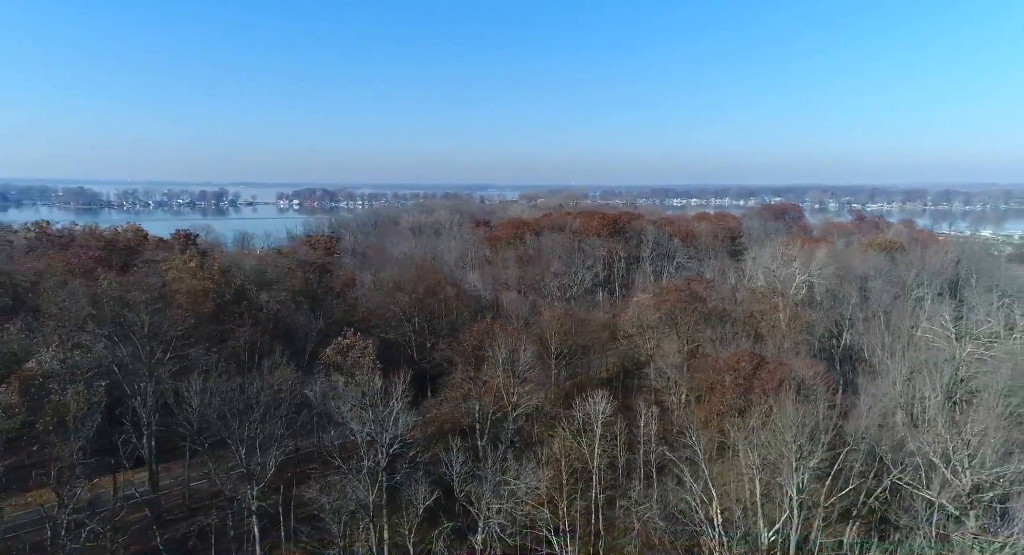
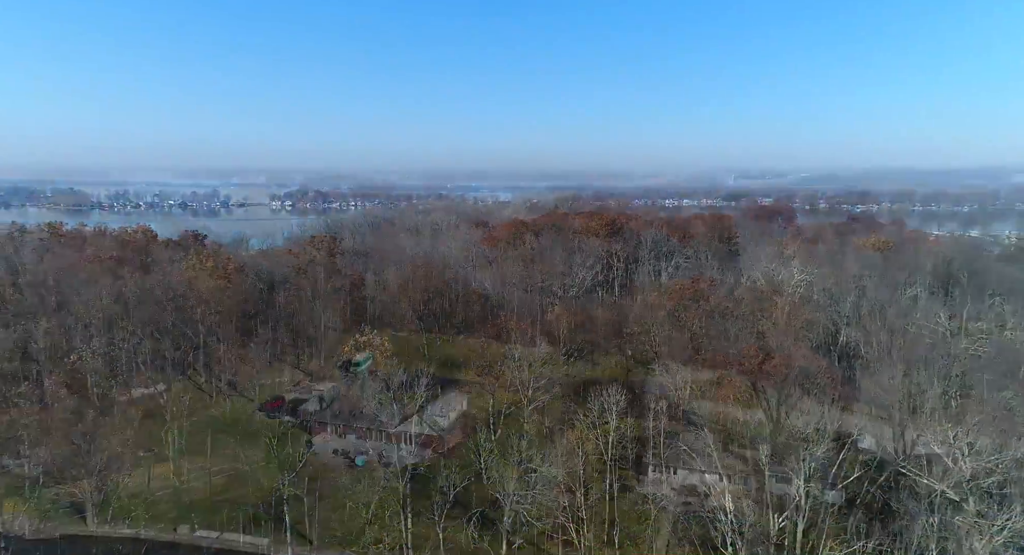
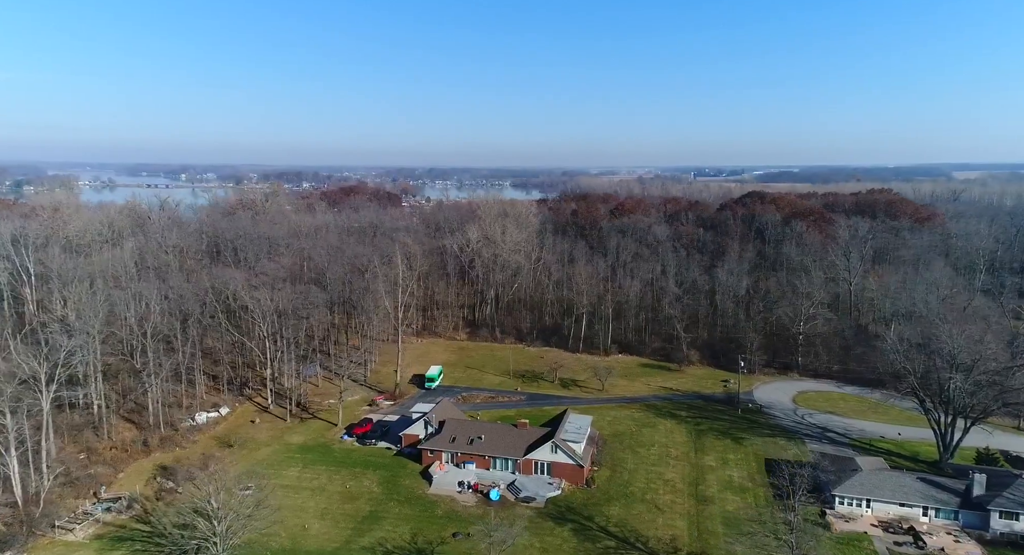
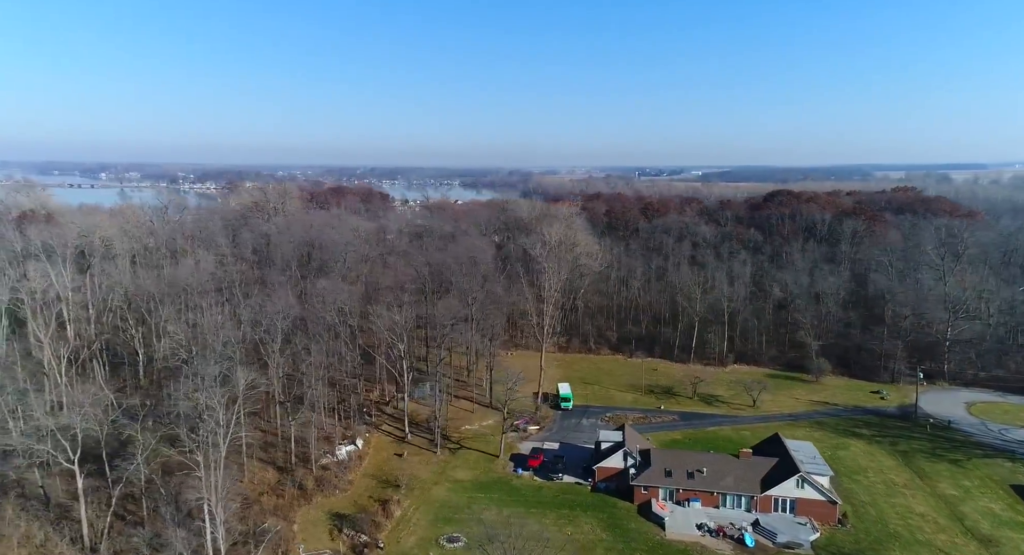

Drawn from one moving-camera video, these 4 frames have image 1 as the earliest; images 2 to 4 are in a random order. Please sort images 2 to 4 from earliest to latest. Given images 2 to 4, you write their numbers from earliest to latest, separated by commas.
2, 3, 4
